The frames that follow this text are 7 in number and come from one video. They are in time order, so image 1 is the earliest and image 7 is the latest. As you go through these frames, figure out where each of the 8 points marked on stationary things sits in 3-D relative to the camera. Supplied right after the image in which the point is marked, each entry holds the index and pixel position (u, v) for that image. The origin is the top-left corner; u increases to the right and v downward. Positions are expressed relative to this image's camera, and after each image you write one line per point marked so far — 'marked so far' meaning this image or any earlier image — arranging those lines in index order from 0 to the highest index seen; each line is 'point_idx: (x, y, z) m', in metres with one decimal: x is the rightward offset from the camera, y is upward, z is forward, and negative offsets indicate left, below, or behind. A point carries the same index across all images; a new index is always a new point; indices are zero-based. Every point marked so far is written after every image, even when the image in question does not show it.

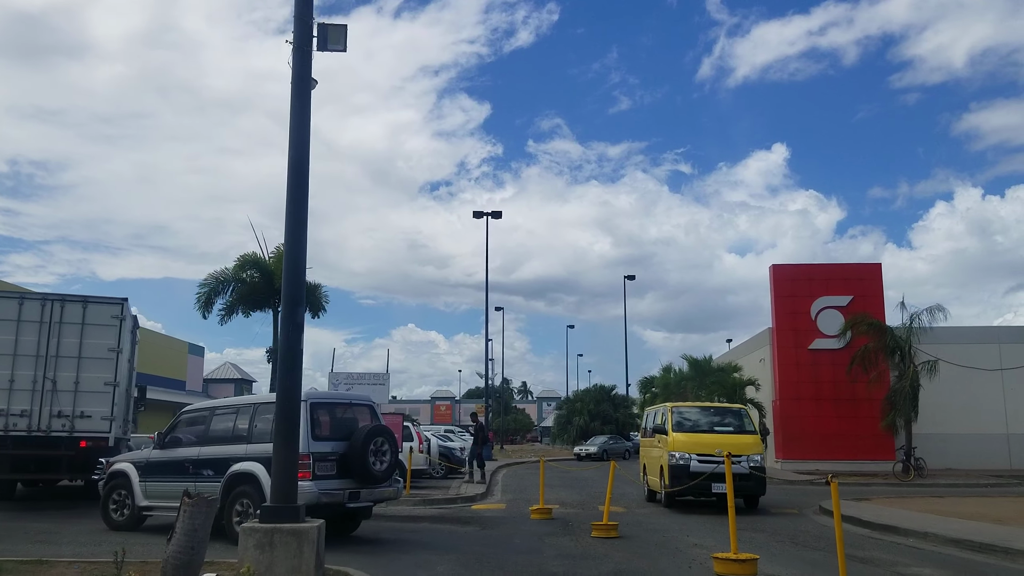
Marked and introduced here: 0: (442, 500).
0: (-1.4, -4.2, +17.9) m
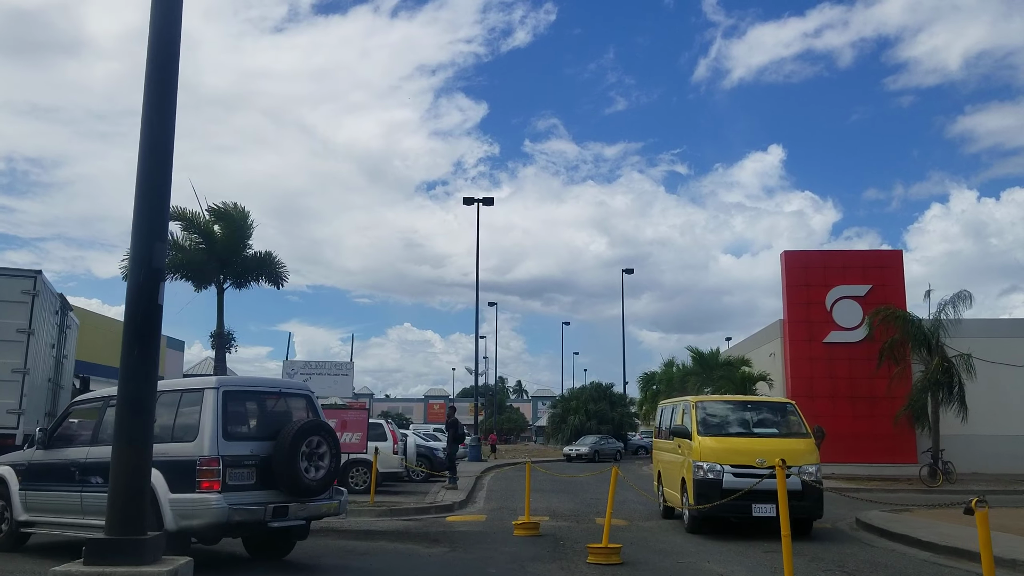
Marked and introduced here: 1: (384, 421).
0: (-1.7, -3.8, +15.3) m
1: (-2.8, -2.9, +19.8) m
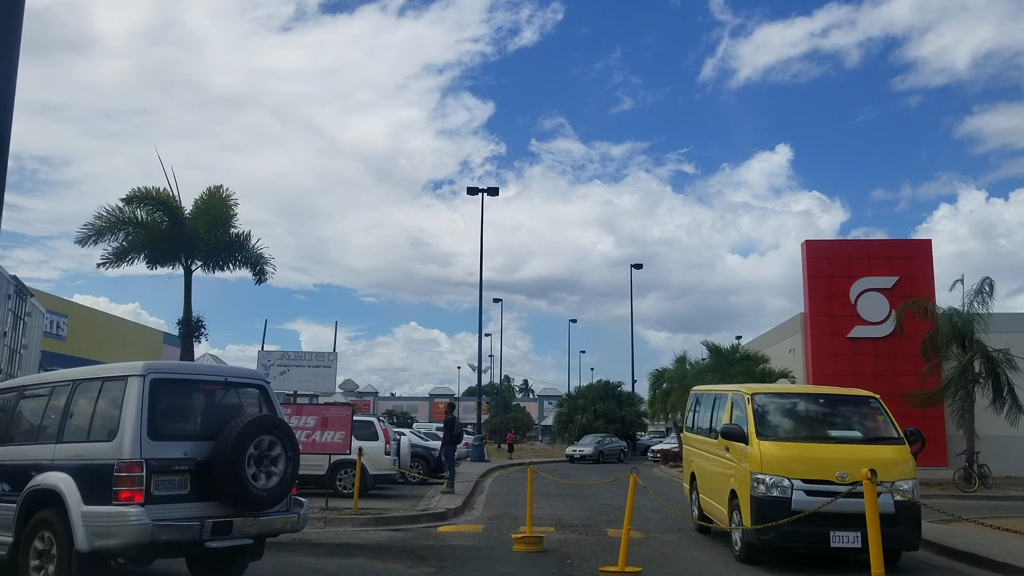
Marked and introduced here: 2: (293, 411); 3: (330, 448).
0: (-1.7, -3.5, +13.6) m
1: (-2.7, -2.6, +18.0) m
2: (-3.5, -2.0, +14.3) m
3: (-2.9, -2.5, +14.2) m
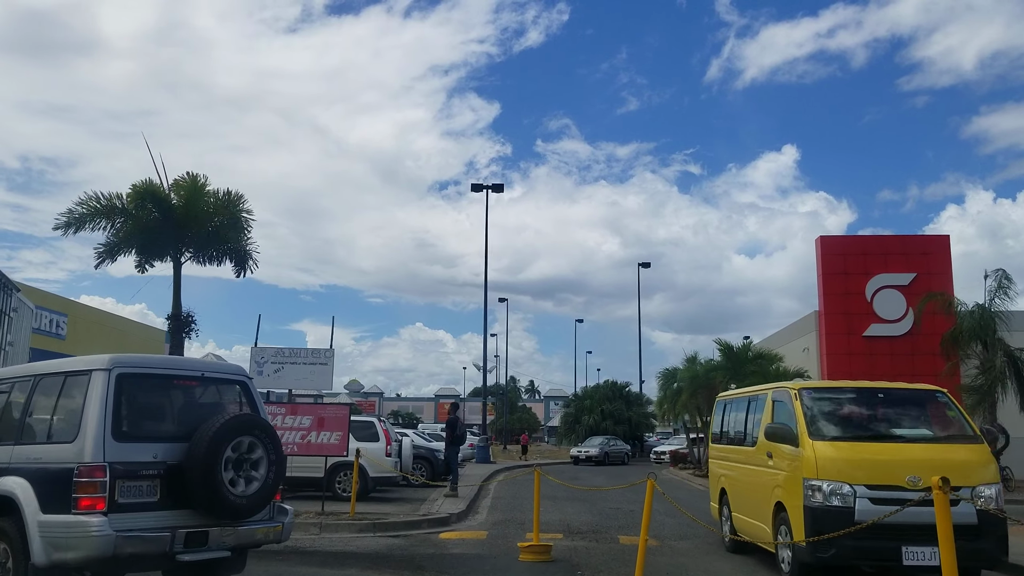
0: (-1.6, -3.4, +12.8) m
1: (-2.6, -2.5, +17.3) m
2: (-3.4, -1.9, +13.6) m
3: (-2.8, -2.4, +13.5) m
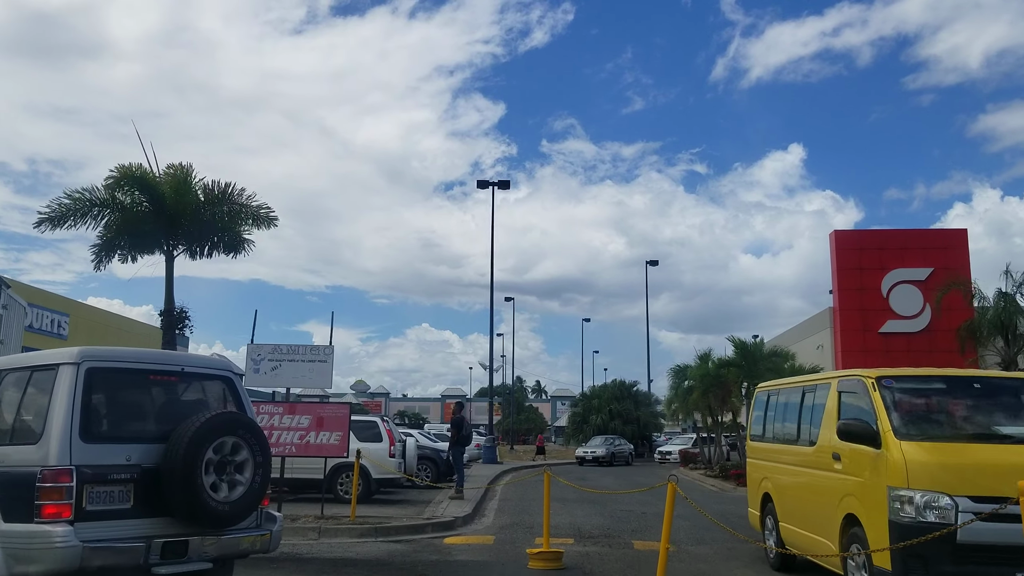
0: (-1.5, -3.3, +12.2) m
1: (-2.5, -2.4, +16.7) m
2: (-3.3, -1.8, +13.0) m
3: (-2.7, -2.3, +12.9) m
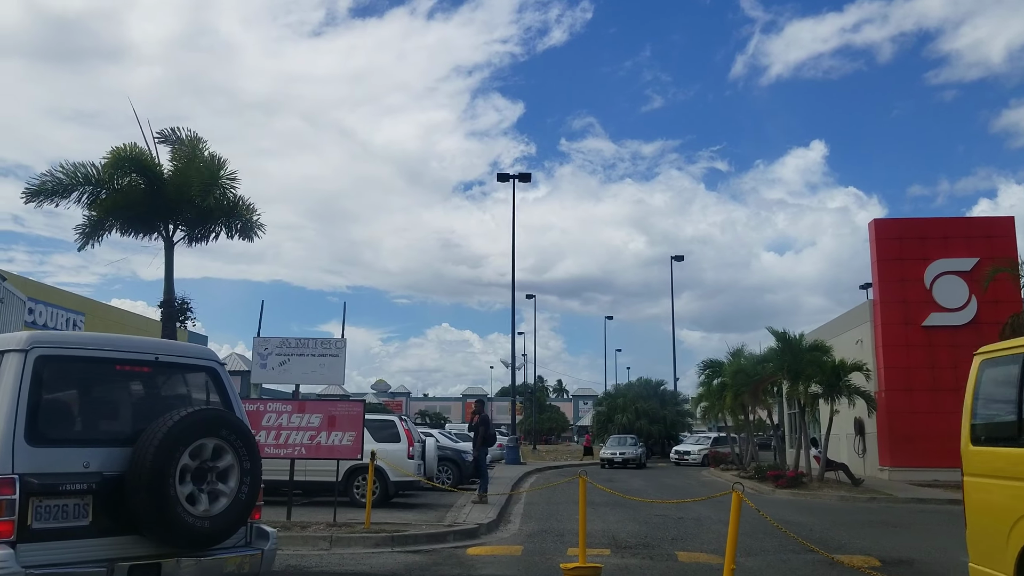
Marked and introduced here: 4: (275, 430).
0: (-1.1, -3.1, +11.2) m
1: (-2.0, -2.3, +15.7) m
2: (-2.9, -1.6, +12.0) m
3: (-2.3, -2.2, +11.9) m
4: (-3.2, -1.9, +12.0) m
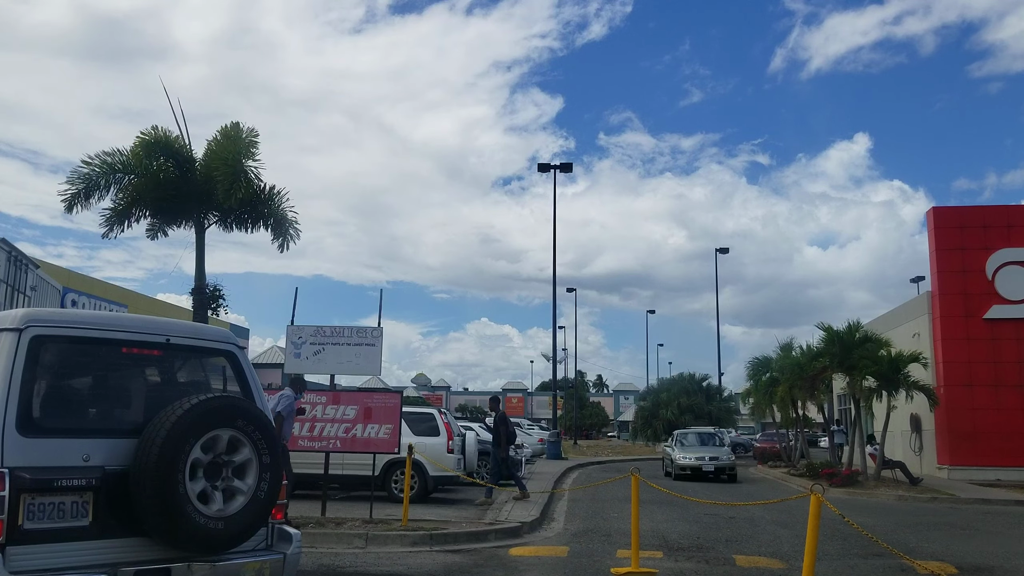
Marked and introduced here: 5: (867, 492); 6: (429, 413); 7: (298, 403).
0: (-0.6, -2.9, +10.6) m
1: (-1.3, -2.1, +15.2) m
2: (-2.3, -1.4, +11.5) m
3: (-1.7, -2.0, +11.4) m
4: (-2.6, -1.7, +11.5) m
5: (+7.6, -4.4, +19.3) m
6: (-1.4, -2.1, +15.4) m
7: (-2.7, -1.5, +11.5) m
